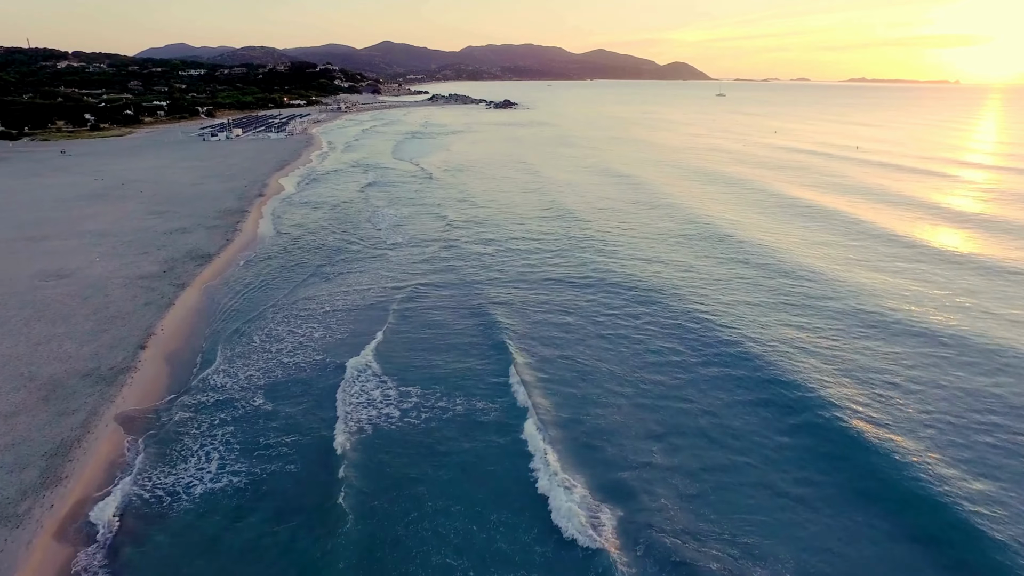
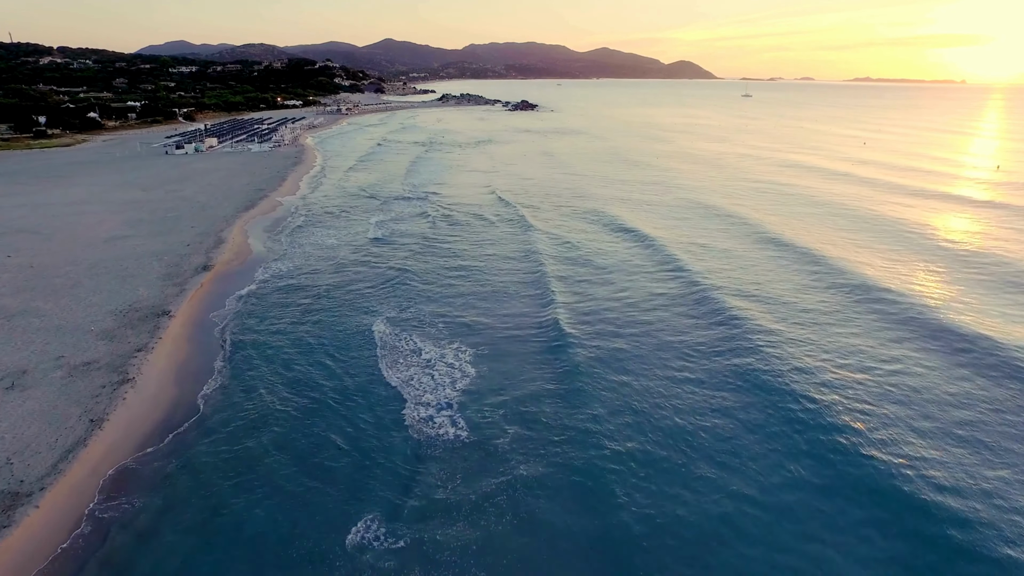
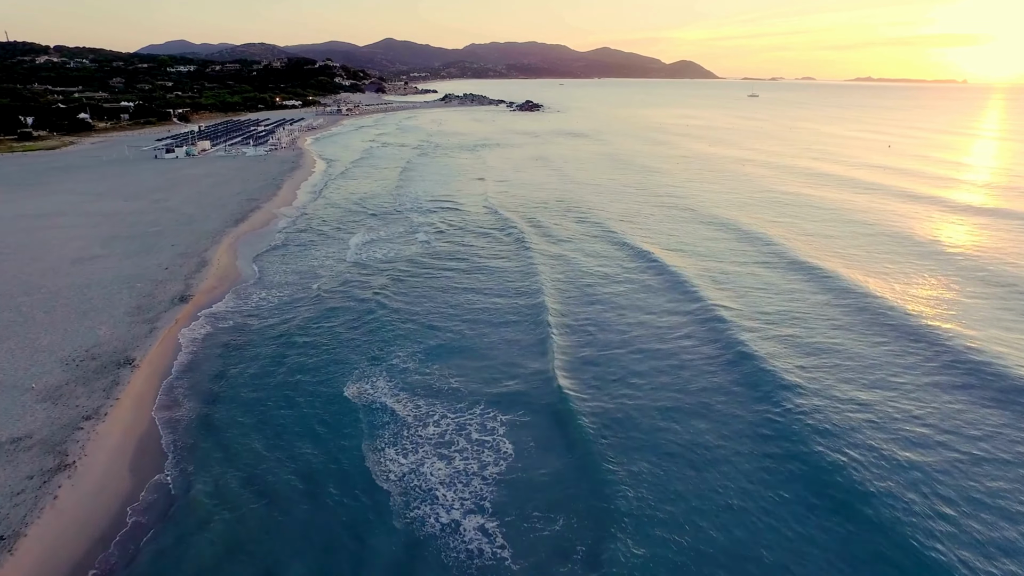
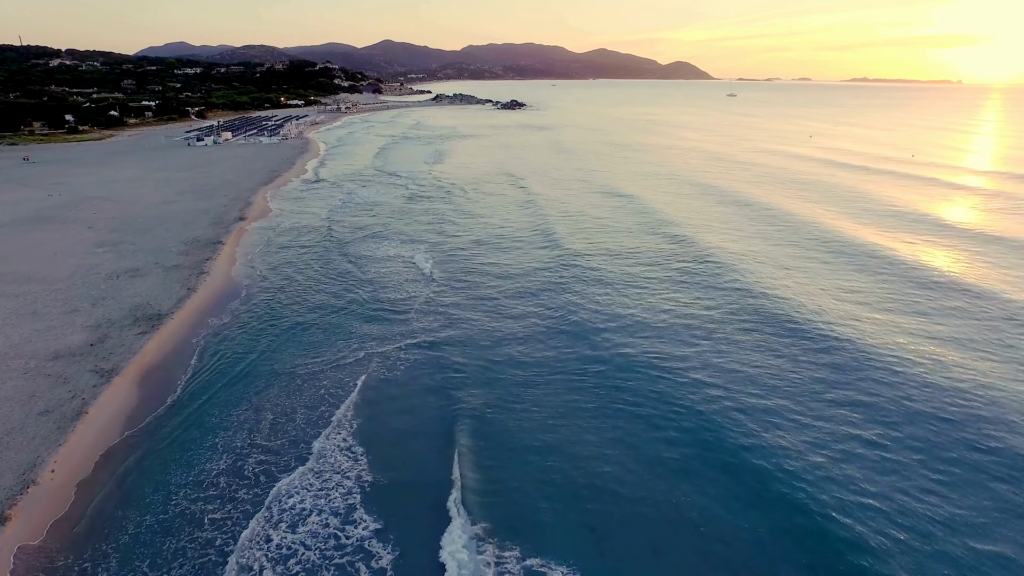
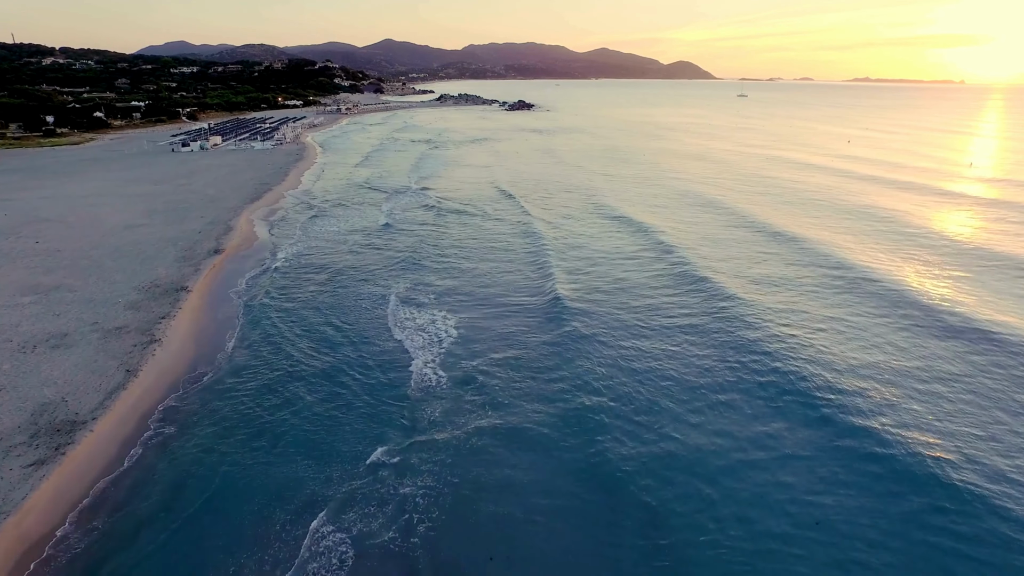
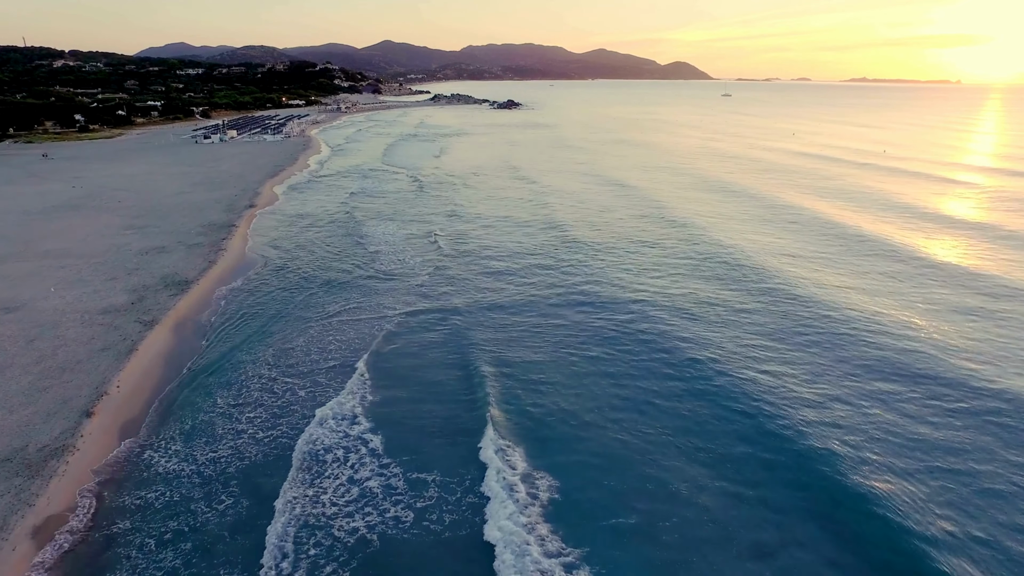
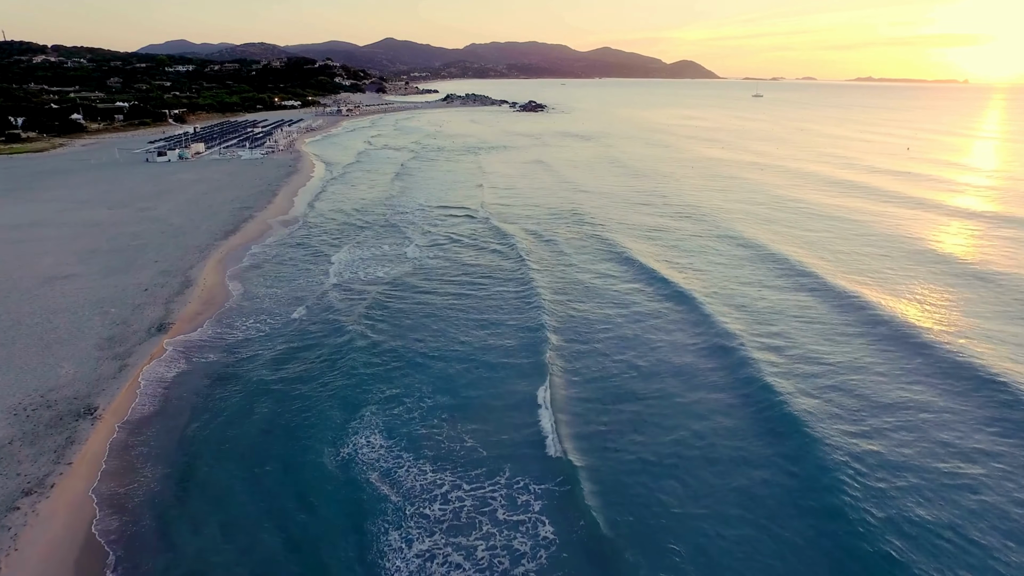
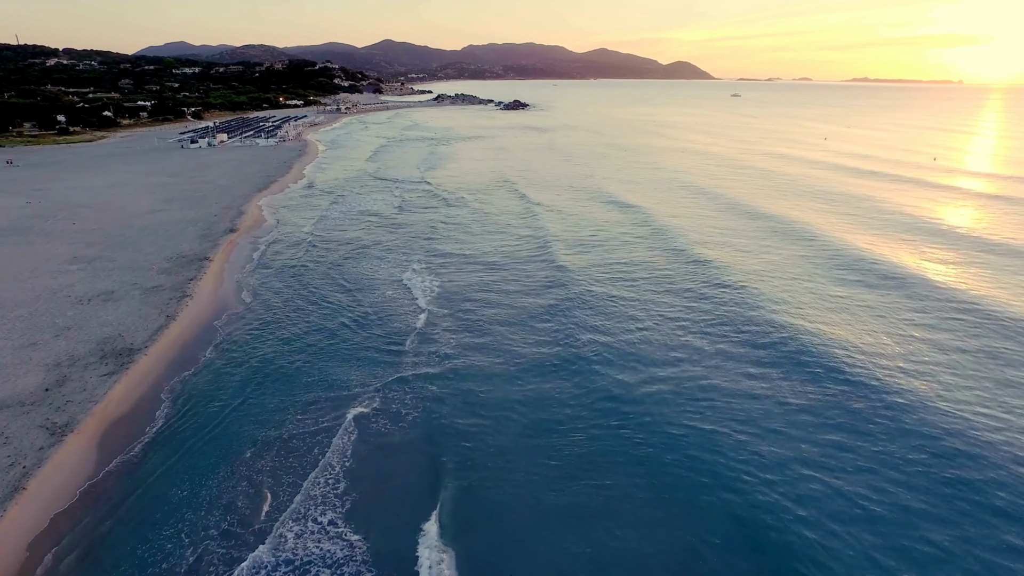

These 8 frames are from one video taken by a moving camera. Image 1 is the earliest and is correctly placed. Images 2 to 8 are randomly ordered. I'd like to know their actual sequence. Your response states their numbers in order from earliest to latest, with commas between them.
6, 4, 8, 5, 2, 3, 7
